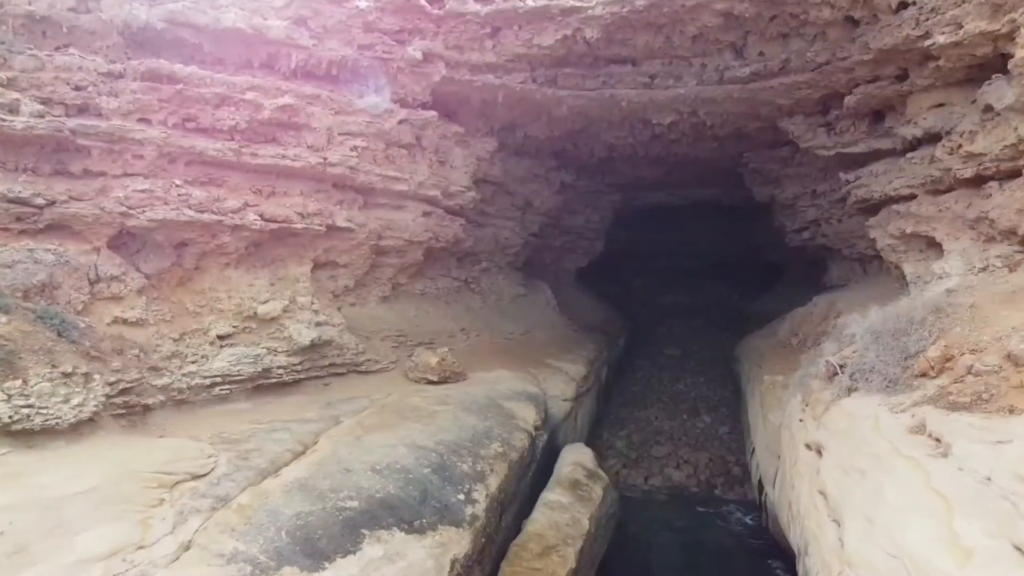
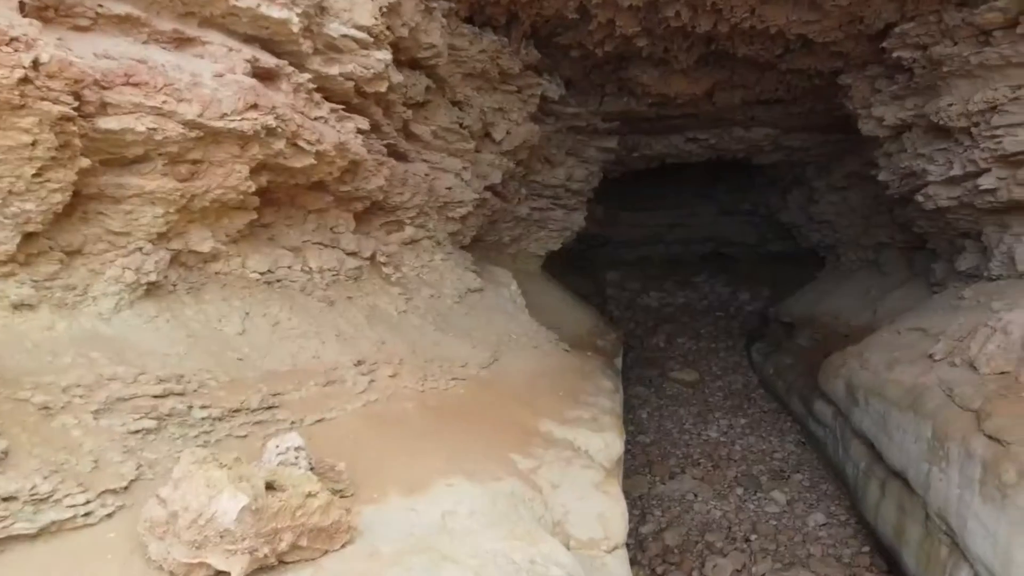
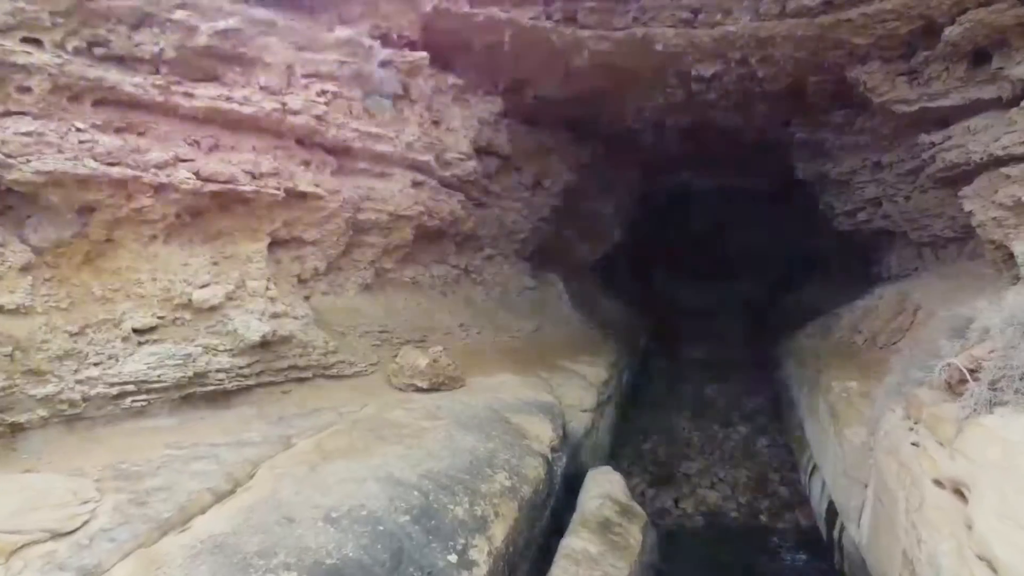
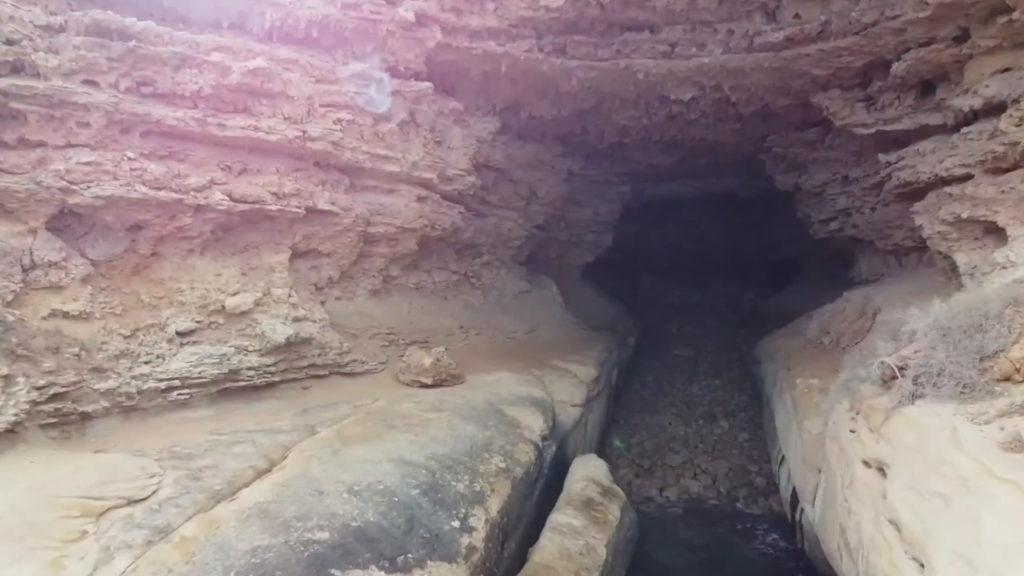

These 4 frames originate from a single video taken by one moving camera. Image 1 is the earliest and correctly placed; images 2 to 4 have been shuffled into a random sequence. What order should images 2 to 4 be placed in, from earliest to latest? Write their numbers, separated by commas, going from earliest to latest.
4, 3, 2
